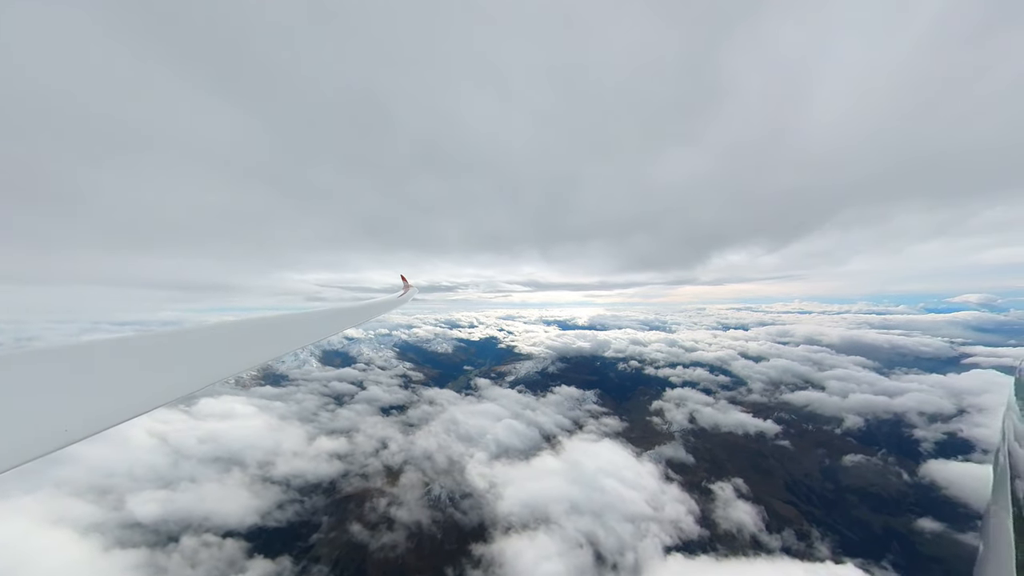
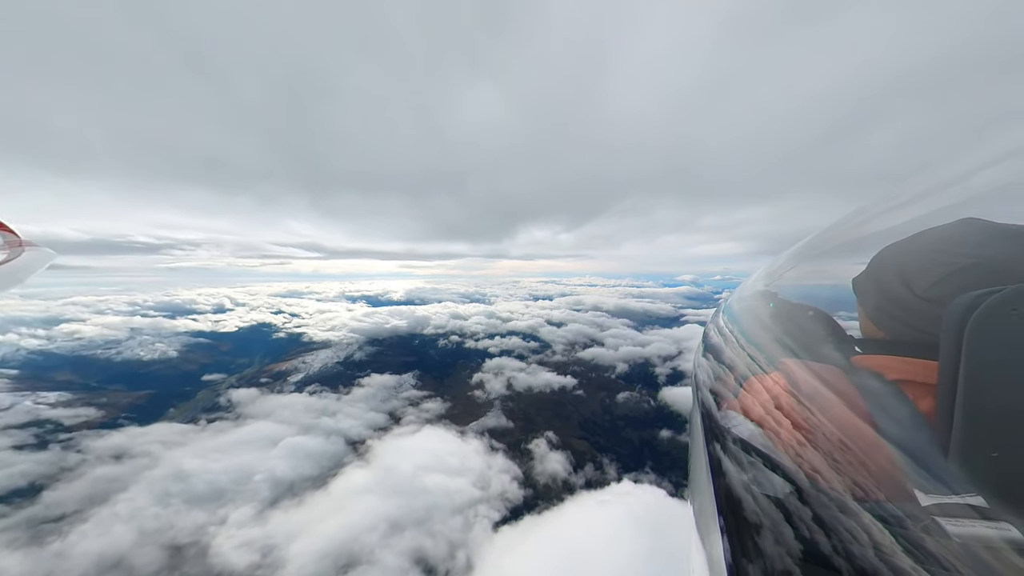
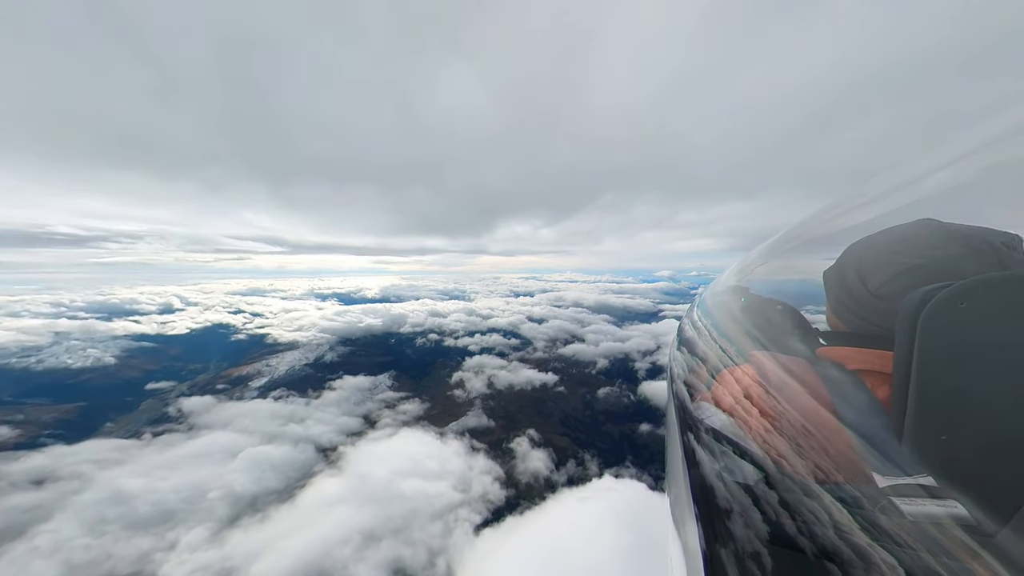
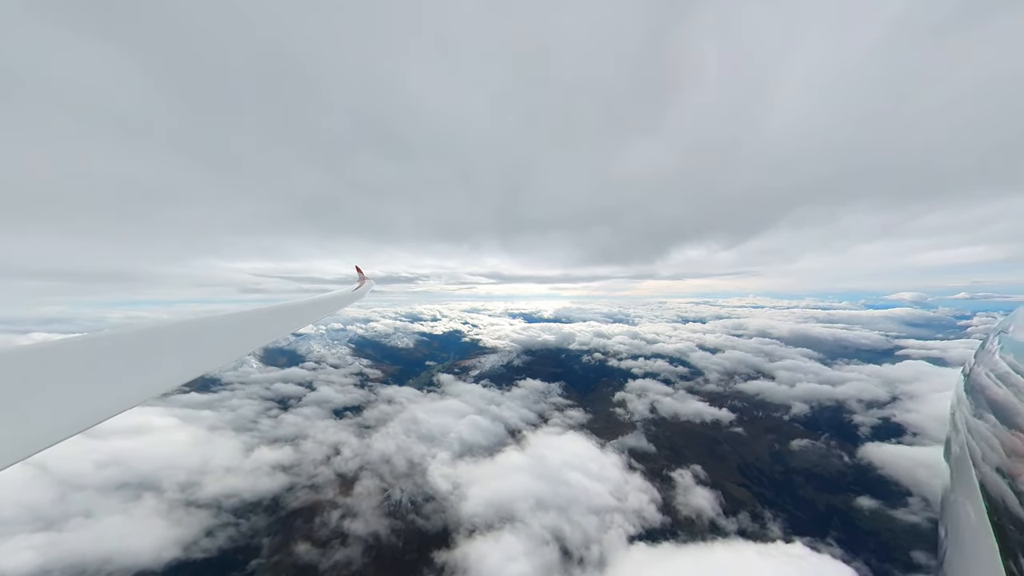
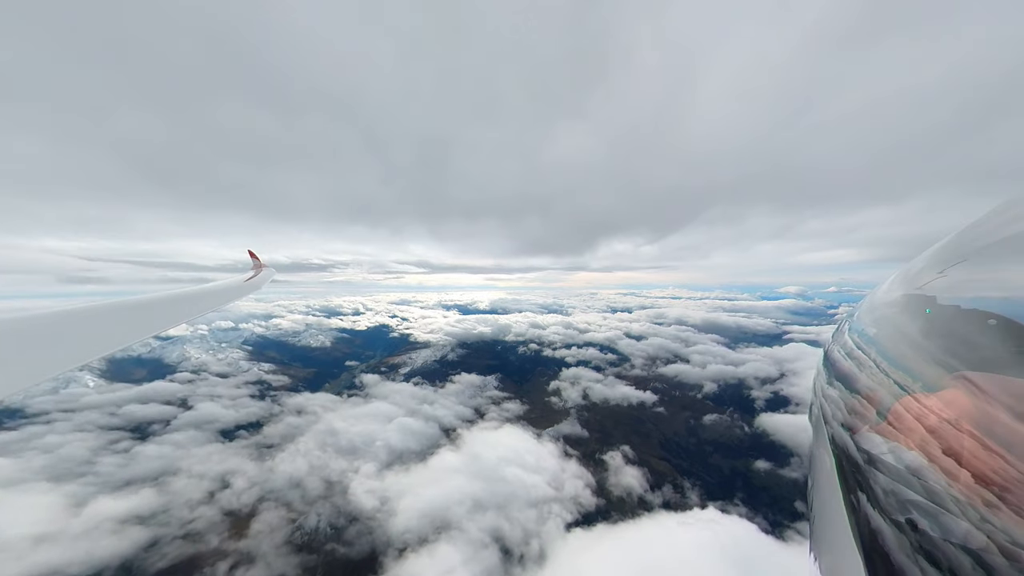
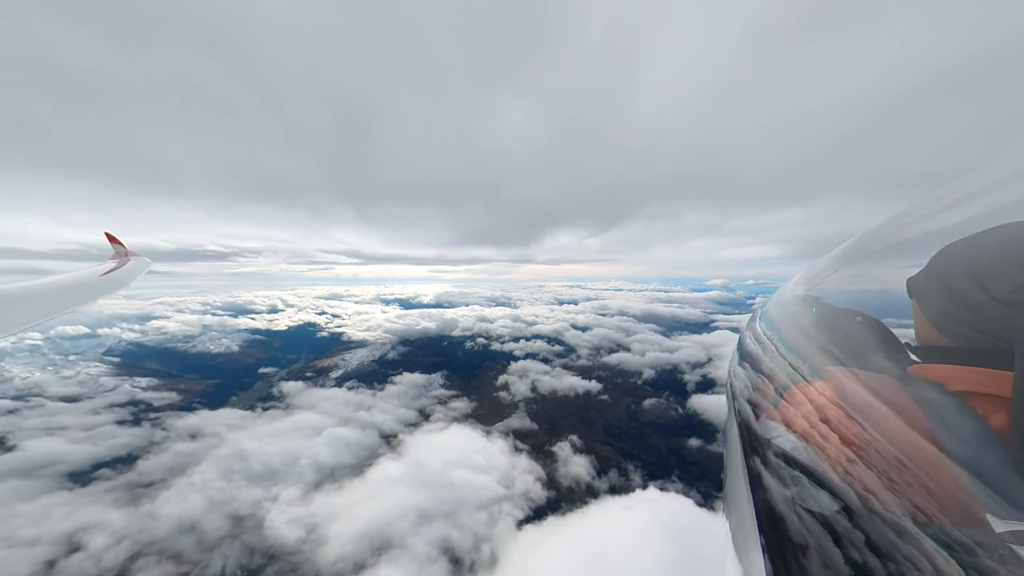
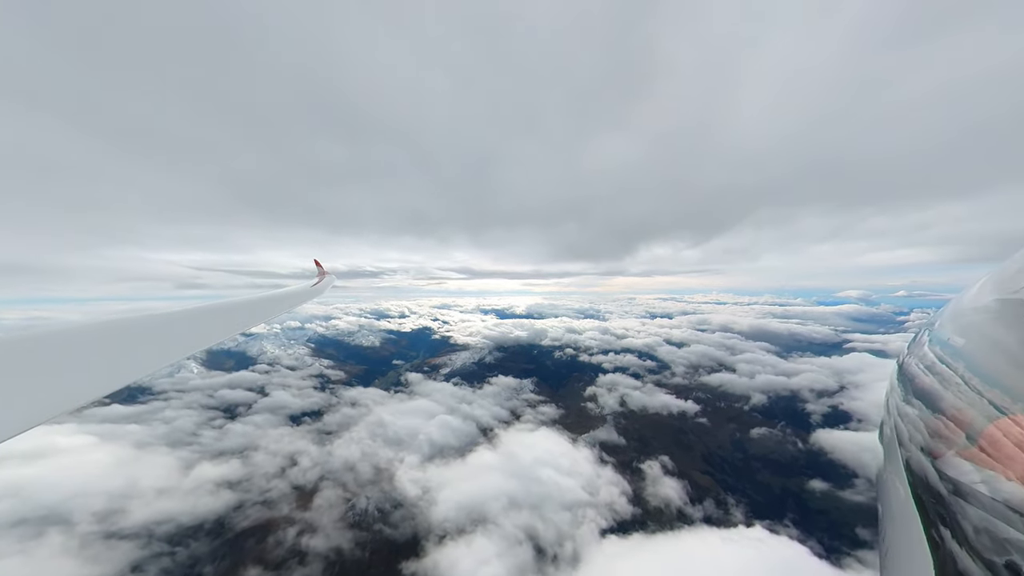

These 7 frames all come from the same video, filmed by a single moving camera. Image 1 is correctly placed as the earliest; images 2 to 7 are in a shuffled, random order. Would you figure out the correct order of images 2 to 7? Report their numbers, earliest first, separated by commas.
4, 7, 5, 6, 2, 3
